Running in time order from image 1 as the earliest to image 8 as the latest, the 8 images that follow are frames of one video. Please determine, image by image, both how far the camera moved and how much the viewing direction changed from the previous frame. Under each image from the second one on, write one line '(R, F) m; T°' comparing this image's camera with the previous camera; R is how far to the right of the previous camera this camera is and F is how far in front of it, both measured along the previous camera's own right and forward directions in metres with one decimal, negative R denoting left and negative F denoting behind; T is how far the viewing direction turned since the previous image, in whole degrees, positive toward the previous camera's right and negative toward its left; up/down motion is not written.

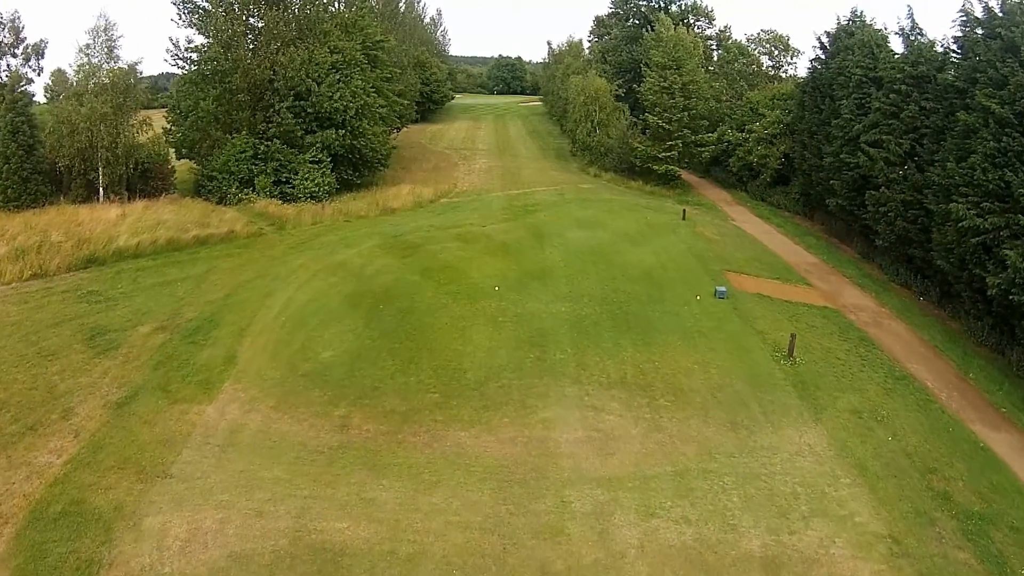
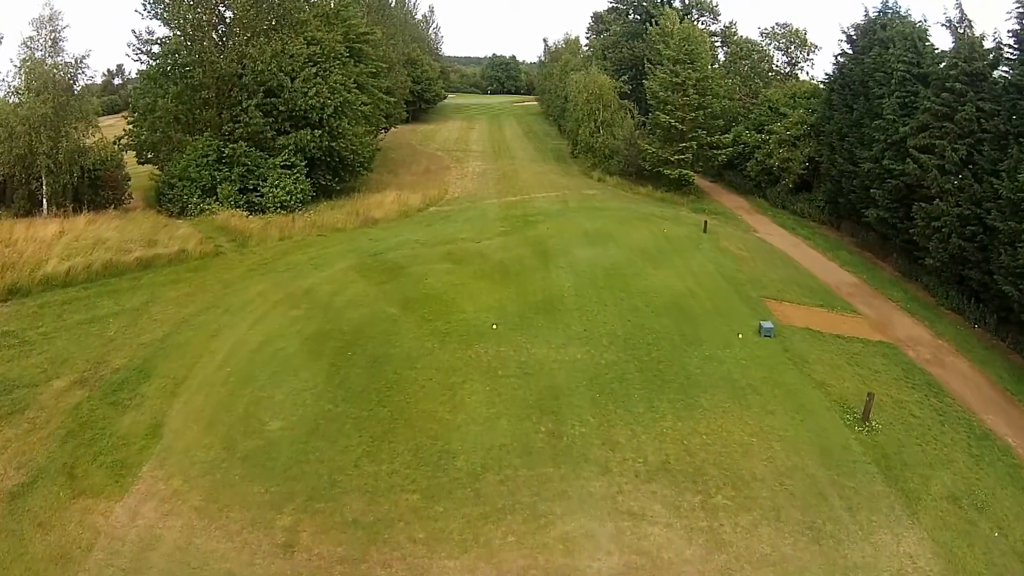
(-0.1, +3.3) m; 0°
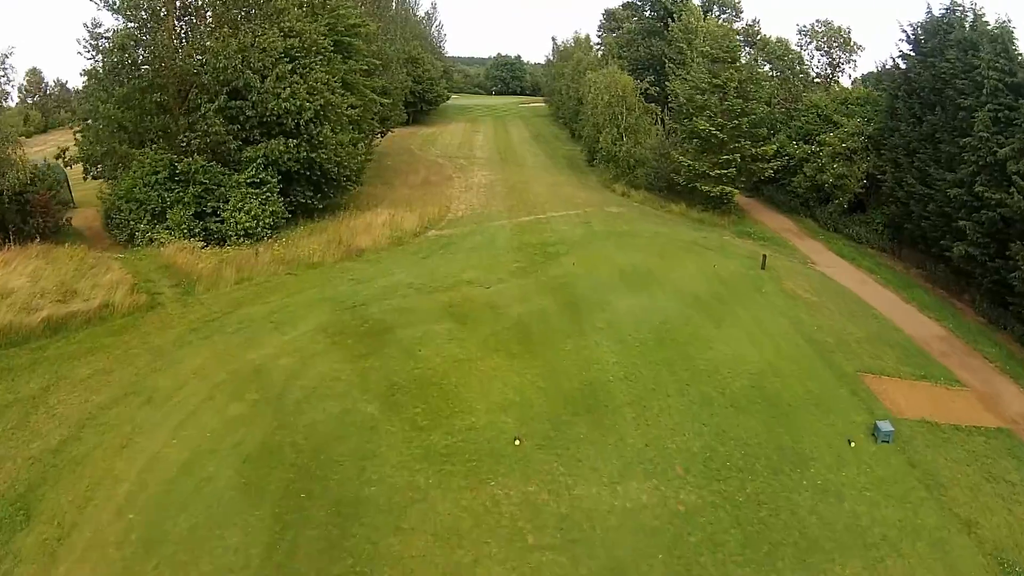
(-0.3, +4.2) m; 0°
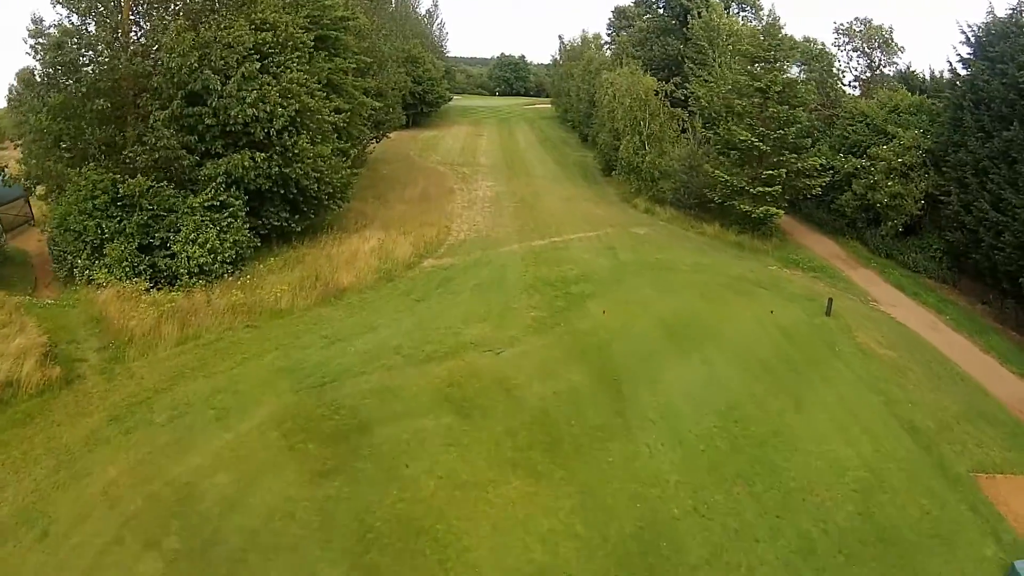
(-0.2, +3.3) m; 0°
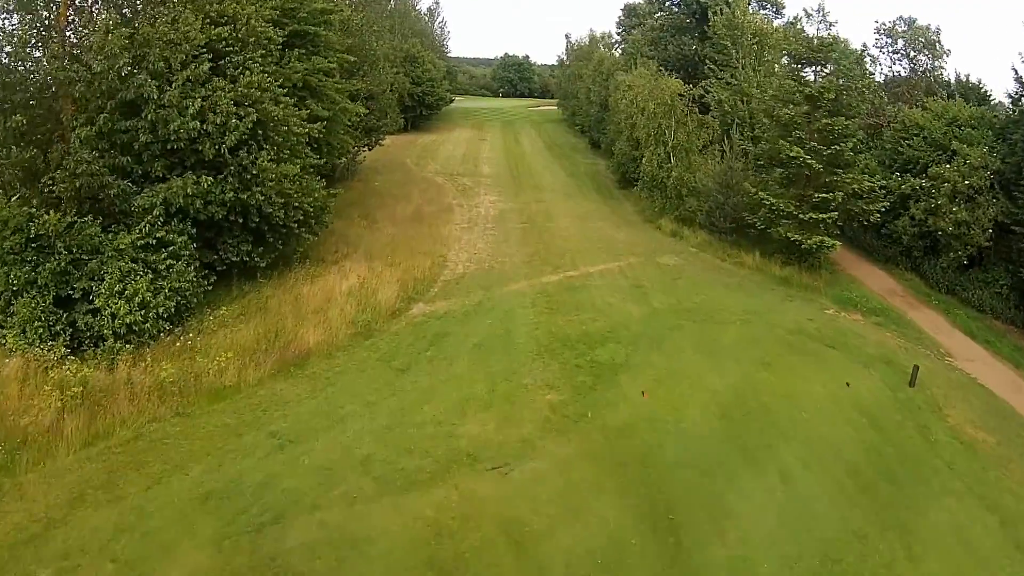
(-0.1, +3.3) m; 0°
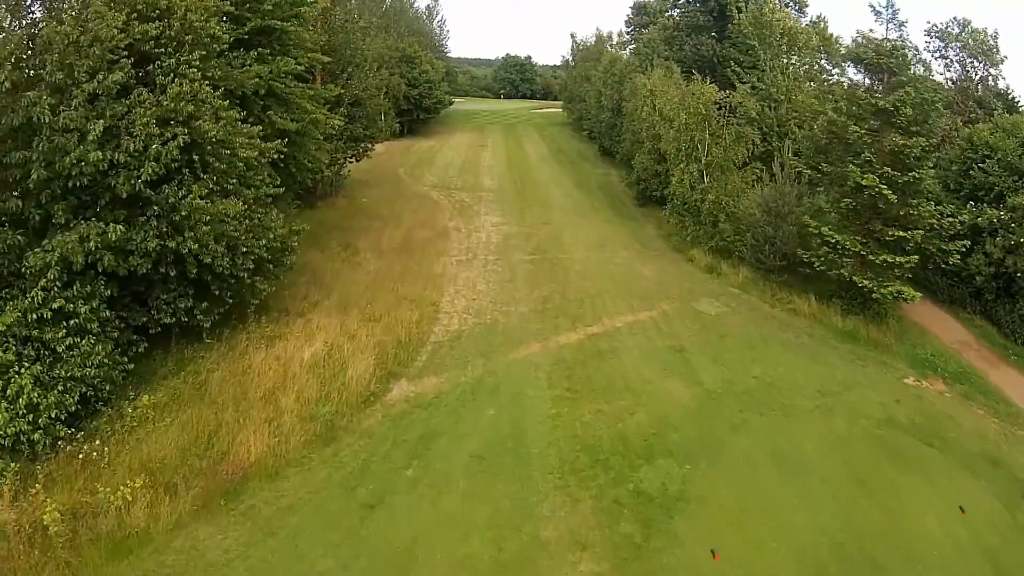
(-0.1, +3.4) m; 0°
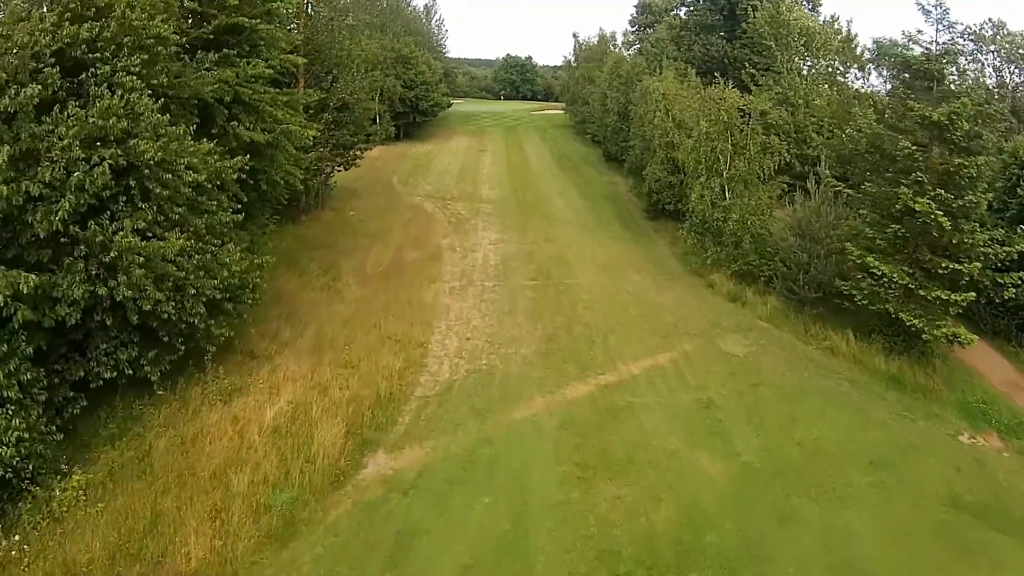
(0.0, +2.0) m; 0°
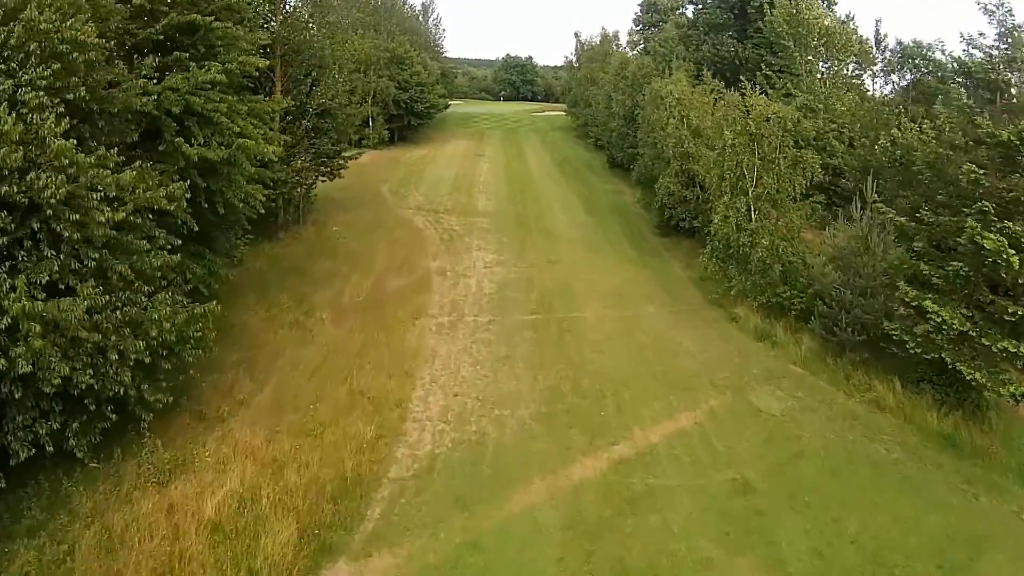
(+0.1, +2.2) m; 0°
